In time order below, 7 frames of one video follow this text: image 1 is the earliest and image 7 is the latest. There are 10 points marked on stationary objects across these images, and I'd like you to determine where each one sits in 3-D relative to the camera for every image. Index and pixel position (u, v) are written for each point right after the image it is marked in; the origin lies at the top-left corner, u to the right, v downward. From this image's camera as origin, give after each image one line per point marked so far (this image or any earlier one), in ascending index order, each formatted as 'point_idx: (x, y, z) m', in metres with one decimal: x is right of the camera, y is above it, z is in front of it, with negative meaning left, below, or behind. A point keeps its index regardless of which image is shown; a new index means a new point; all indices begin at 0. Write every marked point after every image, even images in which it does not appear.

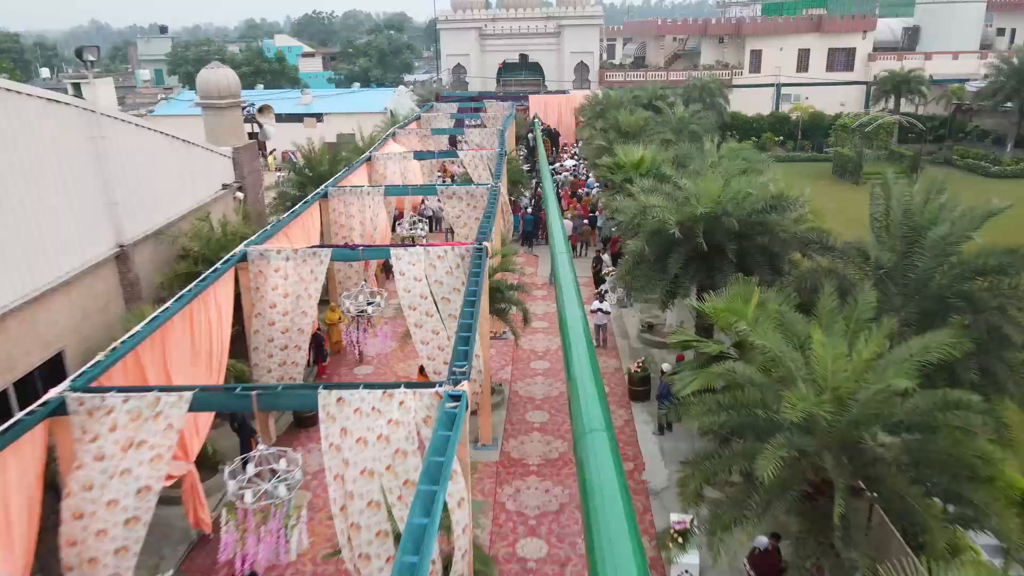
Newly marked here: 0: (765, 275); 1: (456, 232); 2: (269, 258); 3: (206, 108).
0: (+3.1, +0.2, +9.5) m
1: (-0.9, +0.9, +12.7) m
2: (-2.6, +0.3, +8.2) m
3: (-4.9, +2.9, +12.3) m
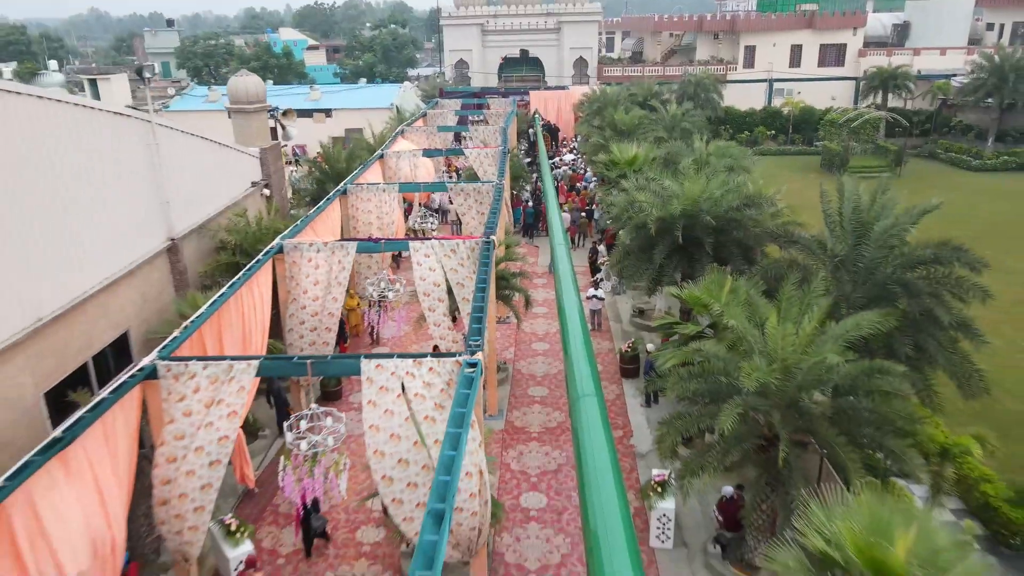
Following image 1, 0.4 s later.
0: (+3.1, +0.3, +10.6) m
1: (-0.9, +1.1, +13.8) m
2: (-2.6, +0.5, +9.4) m
3: (-4.8, +3.1, +13.4) m
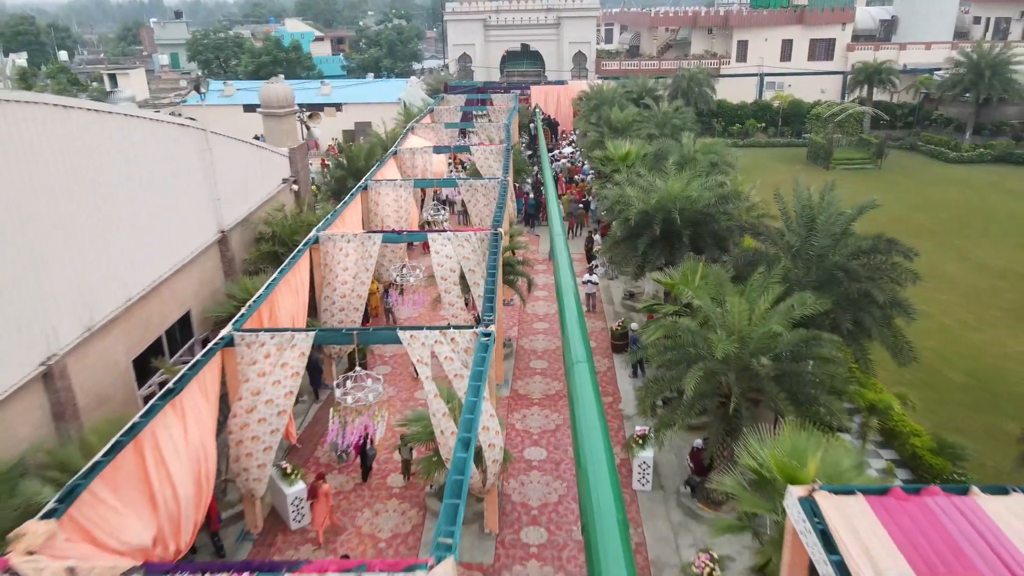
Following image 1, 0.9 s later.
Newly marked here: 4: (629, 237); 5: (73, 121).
0: (+3.2, +0.6, +12.2) m
1: (-0.8, +1.4, +15.4) m
2: (-2.5, +0.7, +10.9) m
3: (-4.7, +3.3, +14.9) m
4: (+1.9, +0.9, +12.5) m
5: (-4.6, +1.7, +8.0) m
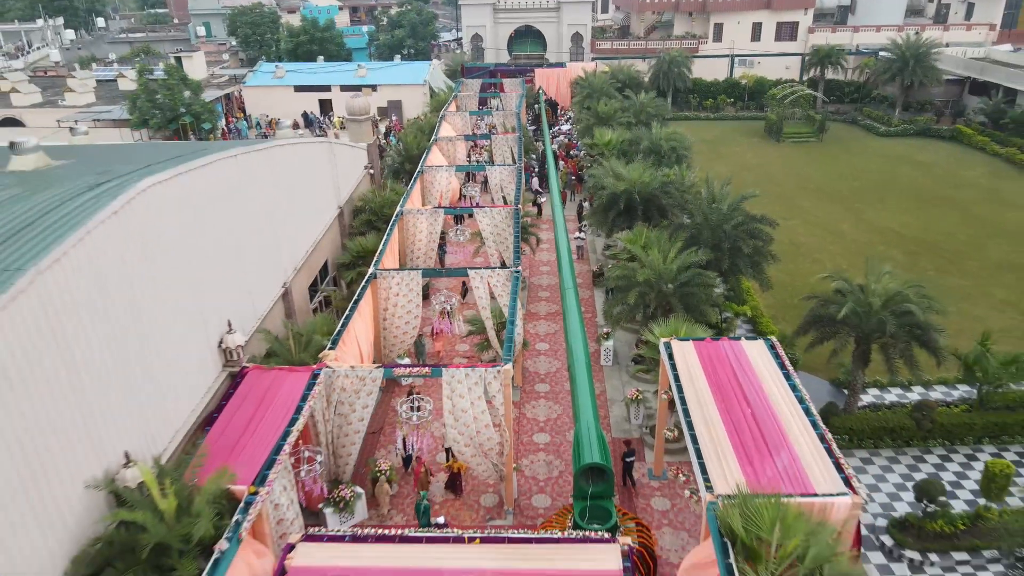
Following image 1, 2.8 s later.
0: (+3.5, +1.6, +18.5) m
1: (-0.5, +2.7, +21.6) m
2: (-2.2, +1.7, +17.2) m
3: (-4.4, +4.6, +21.0) m
4: (+2.3, +2.0, +18.8) m
5: (-4.3, +2.5, +14.2) m
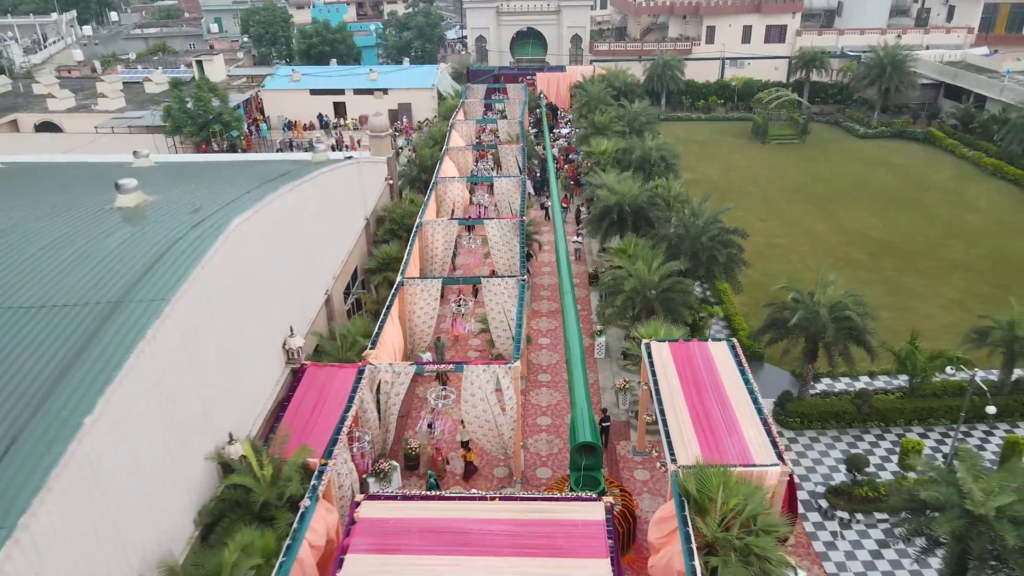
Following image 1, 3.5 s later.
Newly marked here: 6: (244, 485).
0: (+3.7, +1.6, +20.9) m
1: (-0.3, +2.8, +24.0) m
2: (-2.0, +1.6, +19.7) m
3: (-4.3, +4.6, +23.4) m
4: (+2.4, +1.9, +21.3) m
5: (-4.1, +2.3, +16.7) m
6: (-3.5, -2.6, +10.1) m
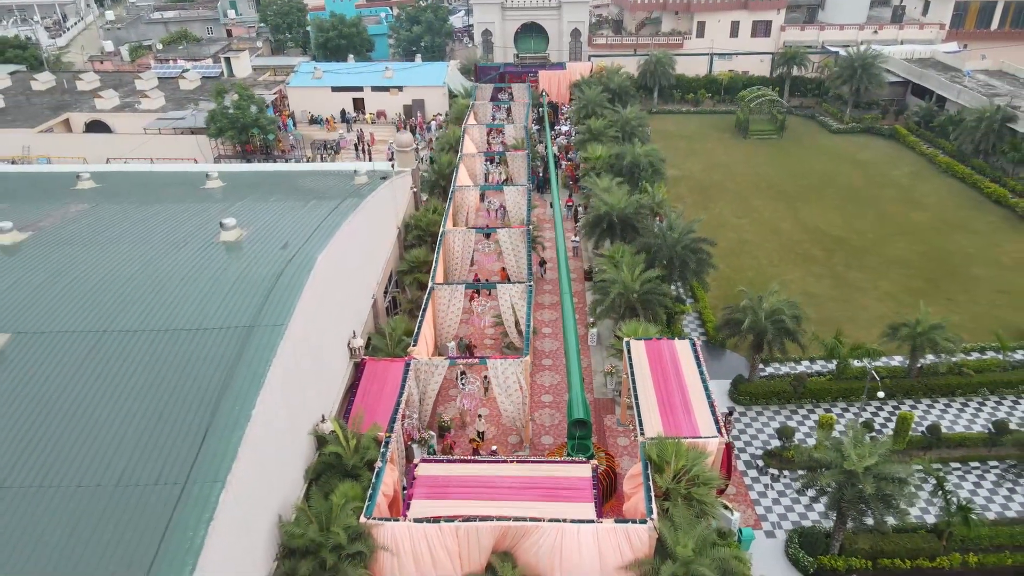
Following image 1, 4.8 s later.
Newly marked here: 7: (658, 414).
0: (+3.9, +1.8, +24.9) m
1: (-0.1, +3.1, +27.9) m
2: (-1.8, +1.7, +23.7) m
3: (-4.0, +4.9, +27.2) m
4: (+2.7, +2.1, +25.2) m
5: (-3.9, +2.2, +20.6) m
6: (-3.3, -3.1, +14.4) m
7: (+3.1, -2.6, +16.2) m
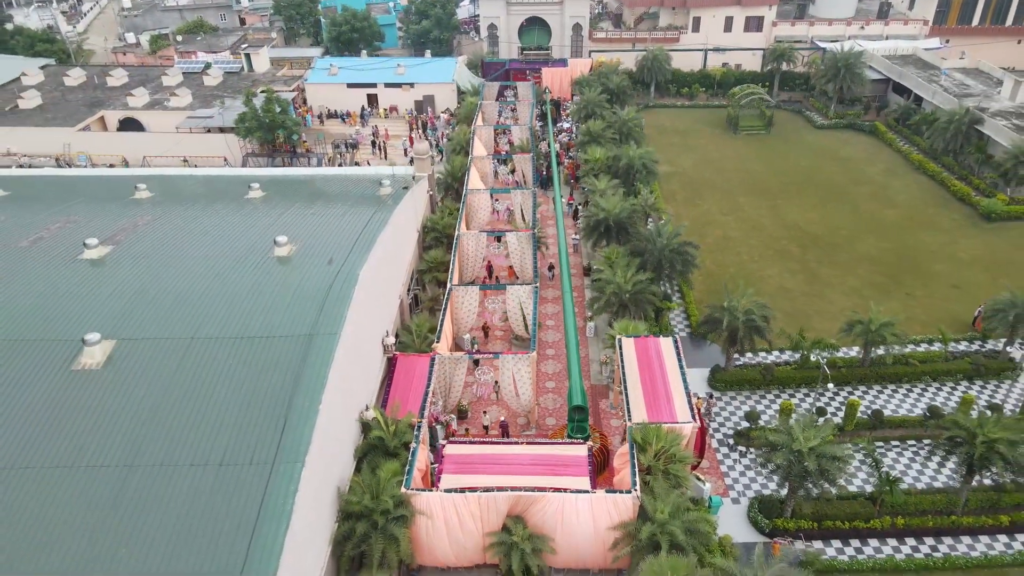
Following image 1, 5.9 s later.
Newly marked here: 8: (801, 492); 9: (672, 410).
0: (+4.2, +1.9, +27.9) m
1: (+0.2, +3.4, +30.9) m
2: (-1.5, +1.8, +26.7) m
3: (-3.8, +5.2, +30.1) m
4: (+2.9, +2.3, +28.2) m
5: (-3.6, +2.2, +23.6) m
6: (-3.0, -3.4, +17.6) m
7: (+3.3, -2.9, +19.4) m
8: (+6.8, -4.8, +18.1) m
9: (+4.0, -3.0, +19.1) m
